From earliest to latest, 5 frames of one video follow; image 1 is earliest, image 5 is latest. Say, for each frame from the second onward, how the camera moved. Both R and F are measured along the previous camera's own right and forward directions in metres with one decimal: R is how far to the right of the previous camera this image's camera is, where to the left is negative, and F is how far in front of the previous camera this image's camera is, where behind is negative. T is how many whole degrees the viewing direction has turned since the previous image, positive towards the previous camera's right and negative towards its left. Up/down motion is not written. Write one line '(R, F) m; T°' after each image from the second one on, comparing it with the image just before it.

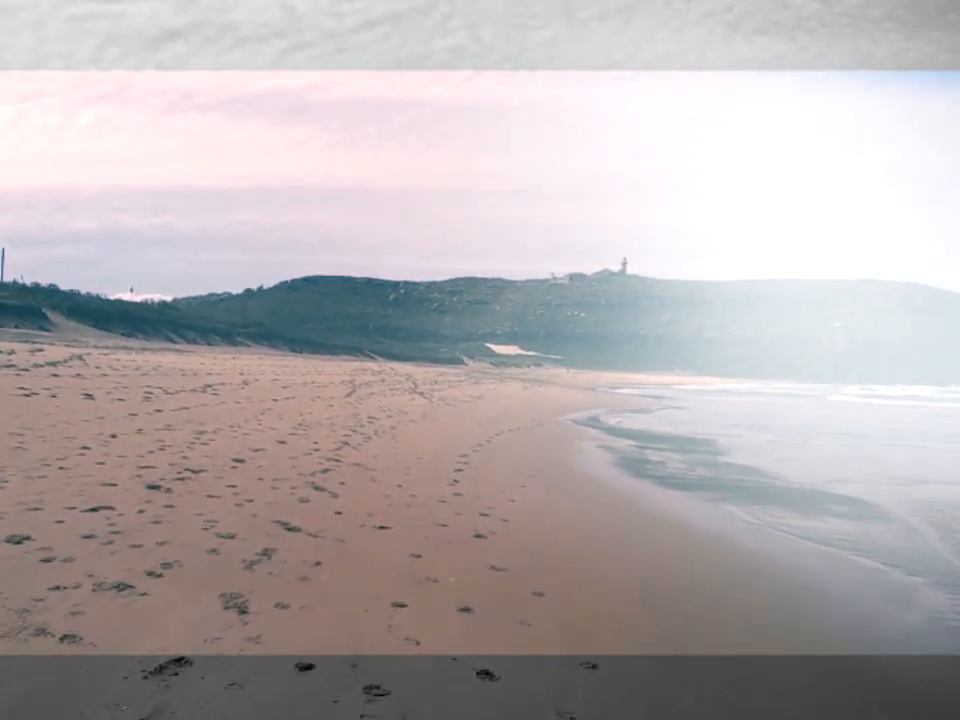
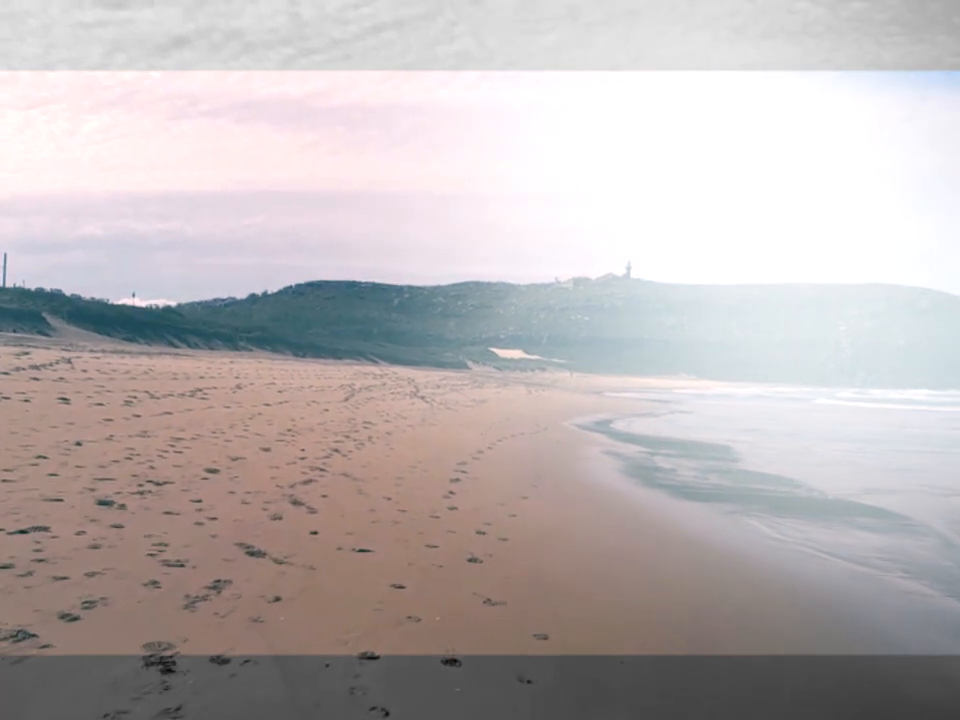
(0.0, +0.5) m; 0°
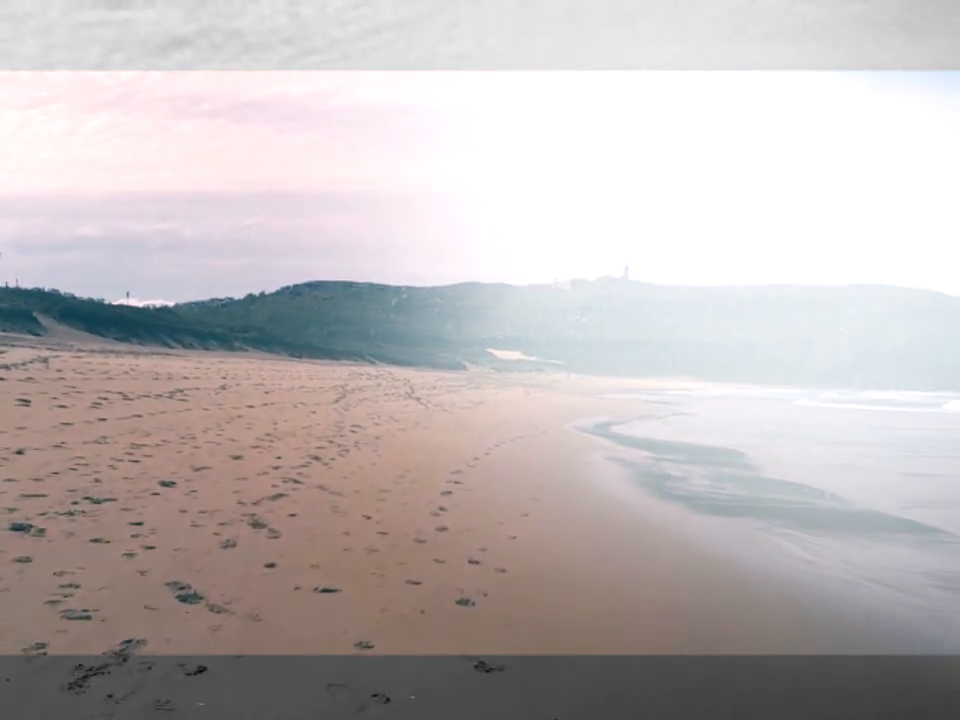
(0.0, +0.6) m; 0°
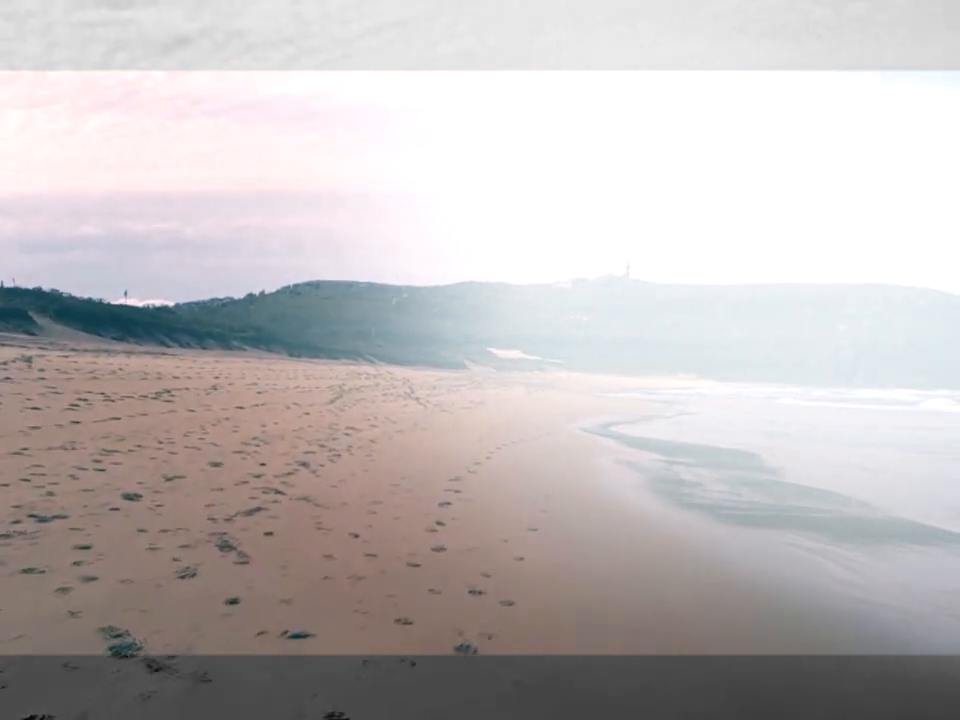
(0.0, +0.5) m; 0°
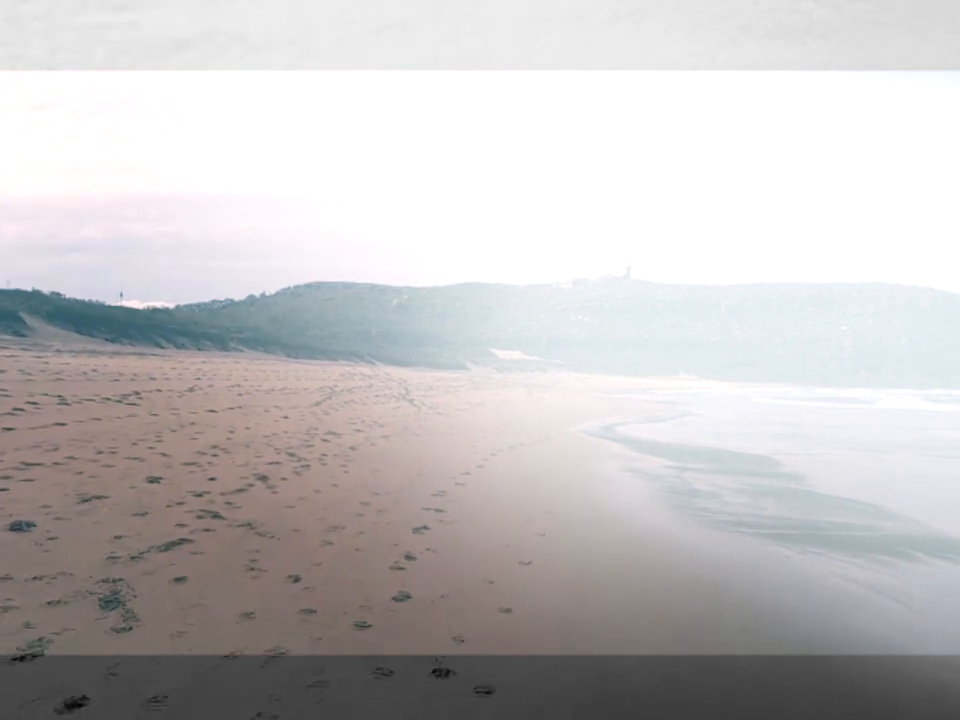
(+0.1, +0.7) m; 0°
